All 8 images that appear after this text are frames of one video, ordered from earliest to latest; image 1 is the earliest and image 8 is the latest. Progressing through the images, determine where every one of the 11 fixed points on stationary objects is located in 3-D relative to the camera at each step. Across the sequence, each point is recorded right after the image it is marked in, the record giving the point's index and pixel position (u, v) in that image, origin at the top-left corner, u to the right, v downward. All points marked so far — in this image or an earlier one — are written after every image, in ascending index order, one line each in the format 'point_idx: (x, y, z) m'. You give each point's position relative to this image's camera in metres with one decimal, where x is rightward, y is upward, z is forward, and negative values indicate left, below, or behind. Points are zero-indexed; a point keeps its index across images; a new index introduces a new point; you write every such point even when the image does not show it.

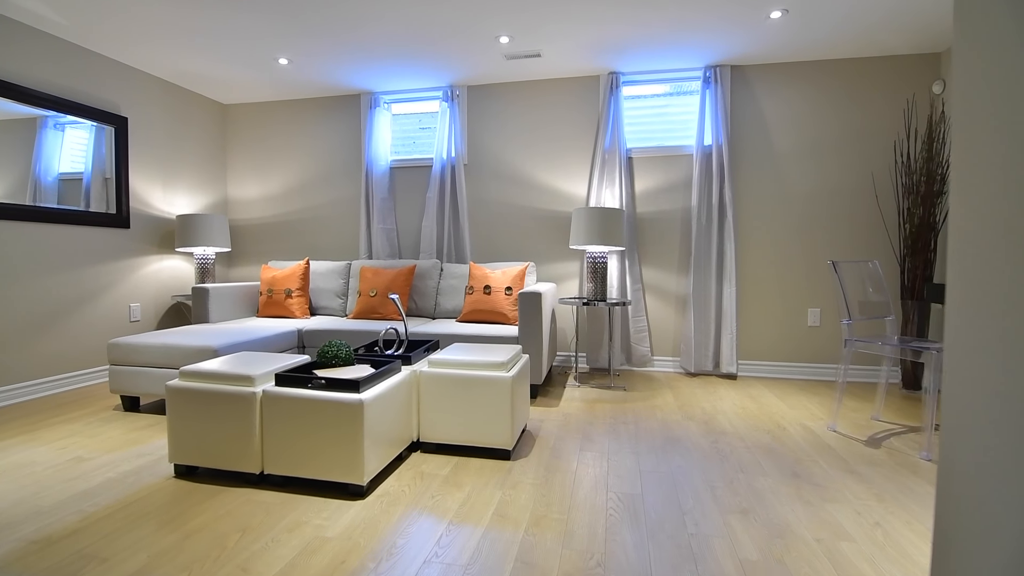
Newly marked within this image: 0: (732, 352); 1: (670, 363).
0: (+1.4, -0.4, +3.4) m
1: (+1.1, -0.5, +3.6) m
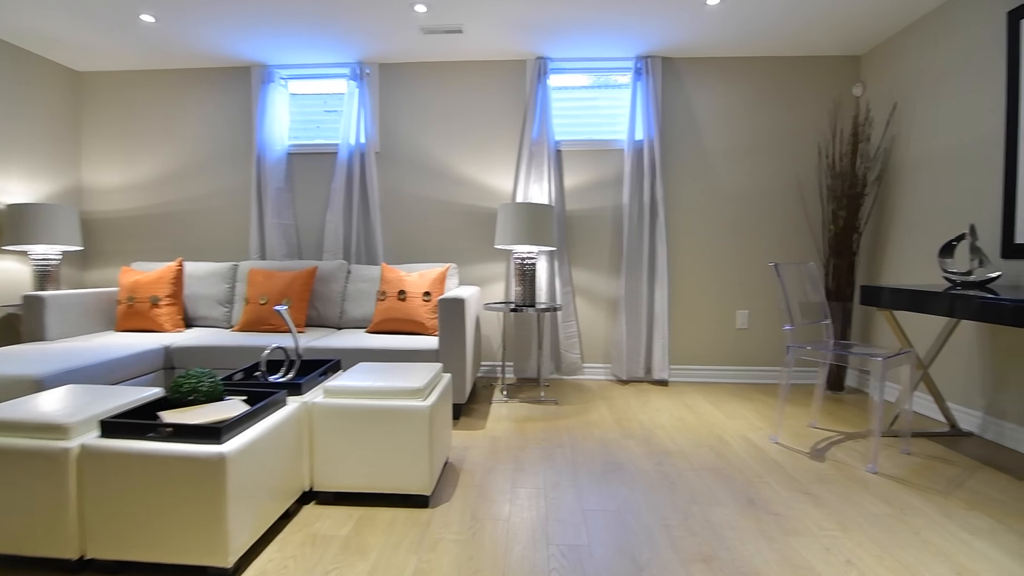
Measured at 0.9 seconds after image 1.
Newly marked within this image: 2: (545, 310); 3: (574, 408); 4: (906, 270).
0: (+1.0, -0.4, +3.2) m
1: (+0.6, -0.6, +3.4) m
2: (+0.2, -0.1, +2.9) m
3: (+0.3, -0.7, +2.8) m
4: (+2.2, +0.1, +2.9) m
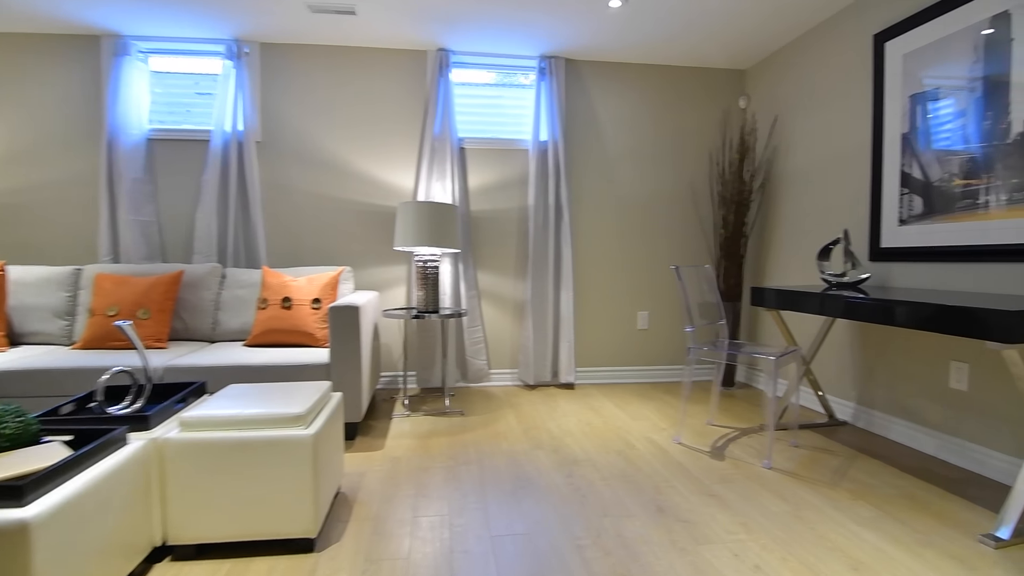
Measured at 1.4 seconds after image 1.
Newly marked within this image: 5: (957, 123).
0: (+0.4, -0.4, +3.2) m
1: (0.0, -0.6, +3.3) m
2: (-0.3, -0.1, +2.8) m
3: (-0.2, -0.7, +2.7) m
4: (+1.6, +0.1, +3.1) m
5: (+1.8, +0.7, +2.1) m
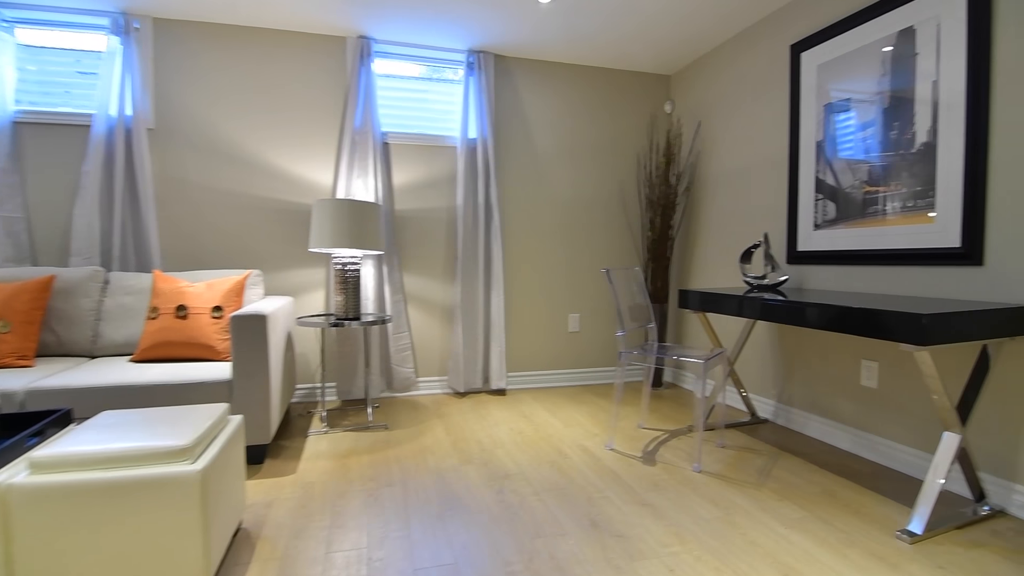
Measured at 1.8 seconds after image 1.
0: (-0.1, -0.5, +3.1) m
1: (-0.5, -0.6, +3.2) m
2: (-0.7, -0.2, +2.6) m
3: (-0.5, -0.7, +2.5) m
4: (+1.2, +0.1, +3.1) m
5: (+1.5, +0.7, +2.2) m
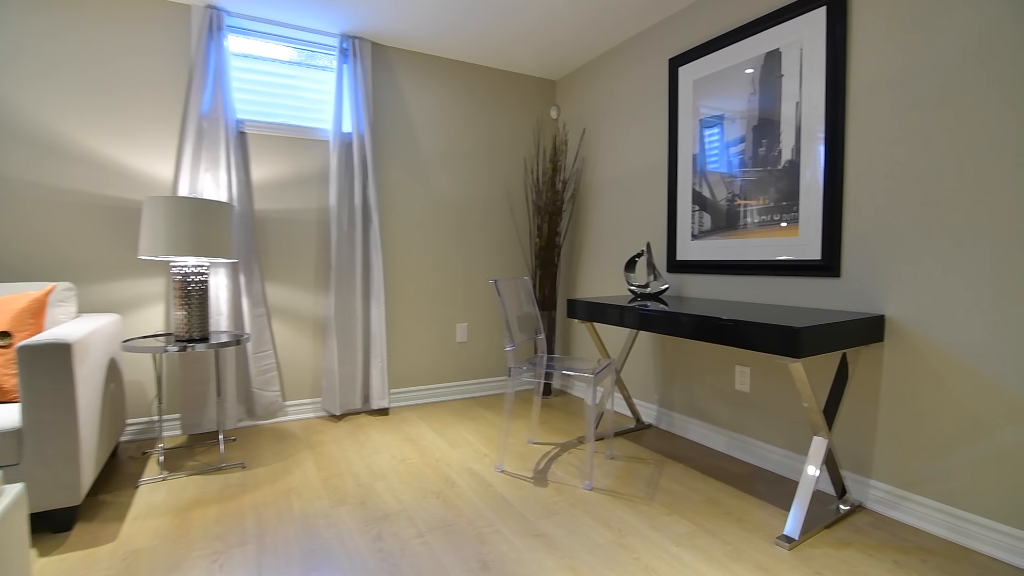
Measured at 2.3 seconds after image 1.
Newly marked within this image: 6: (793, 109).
0: (-0.7, -0.5, +2.9) m
1: (-1.1, -0.7, +2.8) m
2: (-1.2, -0.2, +2.2) m
3: (-1.0, -0.8, +2.2) m
4: (+0.5, 0.0, +3.1) m
5: (+1.0, +0.6, +2.3) m
6: (+1.1, +0.7, +2.1) m
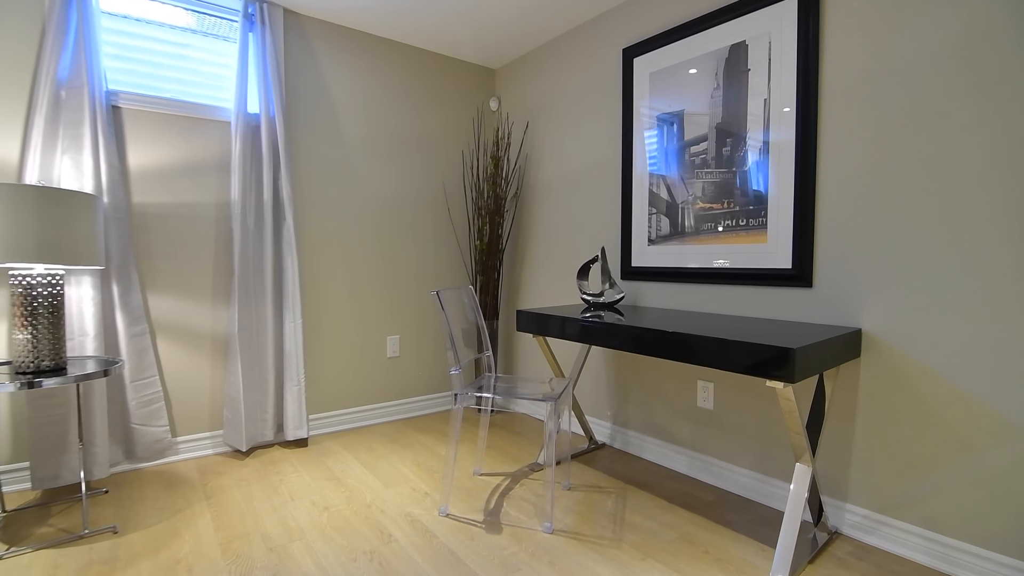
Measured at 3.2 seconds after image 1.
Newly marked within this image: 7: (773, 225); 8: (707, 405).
0: (-1.0, -0.6, +2.4) m
1: (-1.4, -0.7, +2.4) m
2: (-1.4, -0.3, +1.7) m
3: (-1.2, -0.8, +1.7) m
4: (+0.2, 0.0, +2.9) m
5: (+0.8, +0.6, +2.1) m
6: (+0.9, +0.7, +1.9) m
7: (+1.0, +0.2, +1.9) m
8: (+0.8, -0.5, +2.1) m
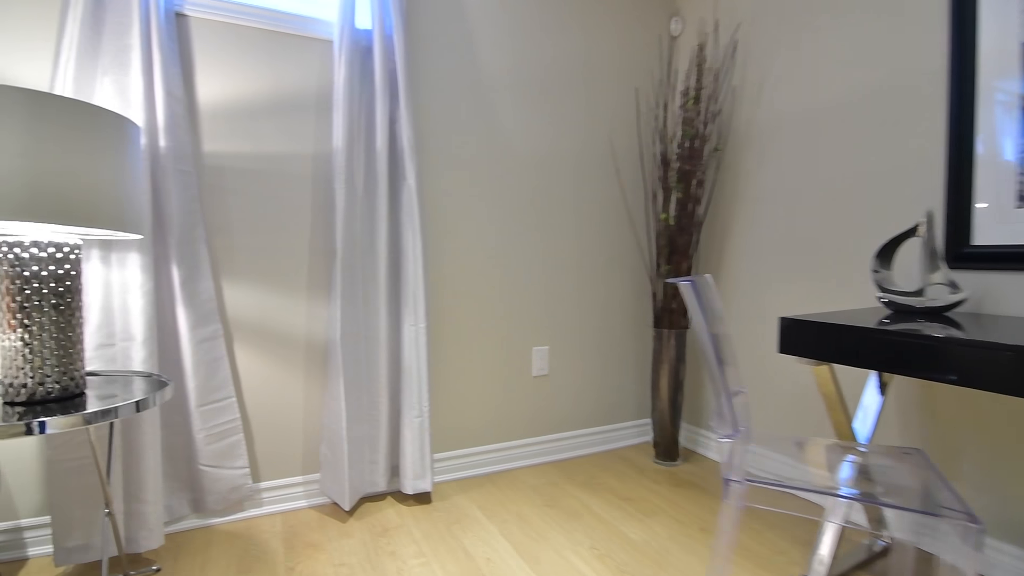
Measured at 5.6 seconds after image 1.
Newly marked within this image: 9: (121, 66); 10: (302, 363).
0: (-0.3, -0.5, +1.7) m
1: (-0.7, -0.7, +1.7) m
2: (-0.8, -0.2, +1.1) m
3: (-0.6, -0.8, +1.0) m
4: (+0.9, 0.0, +2.0) m
5: (+1.4, +0.6, +1.1) m
6: (+1.5, +0.7, +0.9) m
7: (+1.5, +0.2, +0.8) m
8: (+1.4, -0.5, +1.1) m
9: (-1.0, +0.6, +1.4) m
10: (-0.7, -0.2, +1.7) m
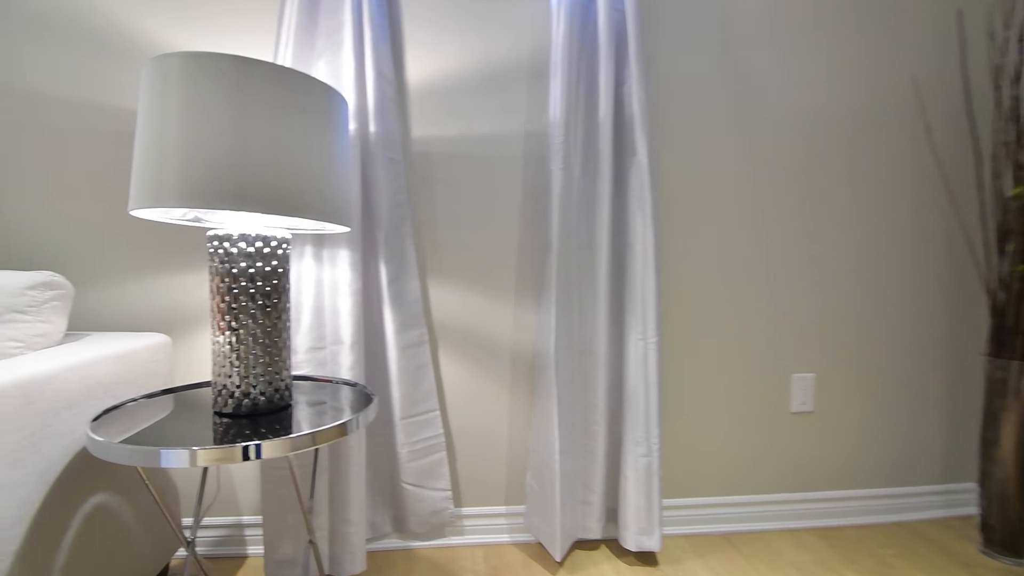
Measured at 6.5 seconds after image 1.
0: (+0.3, -0.5, +1.4) m
1: (0.0, -0.7, +1.5) m
2: (-0.4, -0.2, +0.9) m
3: (-0.2, -0.8, +0.8) m
4: (+1.6, 0.0, +1.2) m
5: (+1.8, +0.6, +0.2) m
6: (+1.8, +0.6, 0.0) m
7: (+1.8, +0.2, -0.1) m
8: (+1.8, -0.5, +0.2) m
9: (-0.4, +0.6, +1.3) m
10: (0.0, -0.2, +1.5) m
